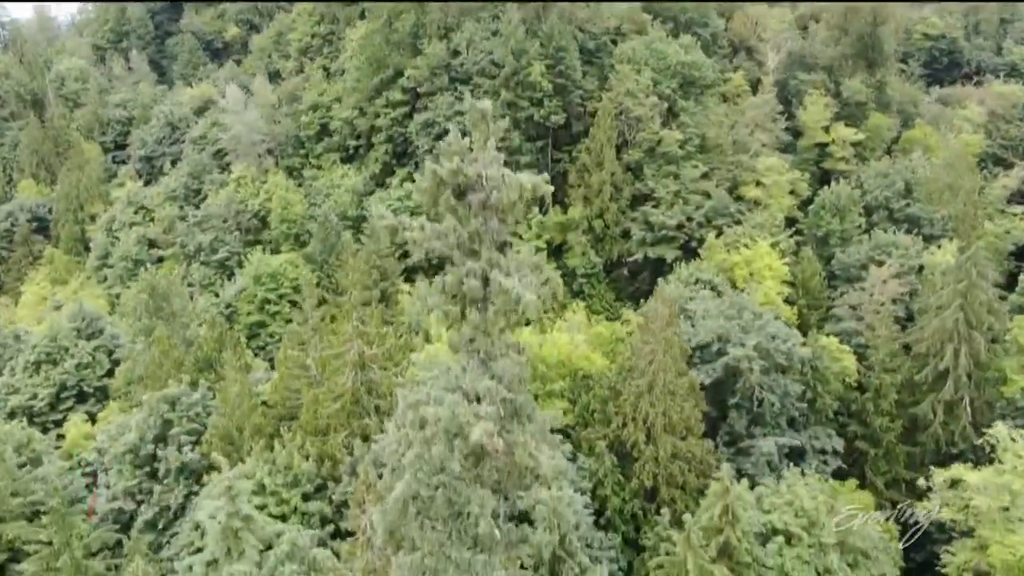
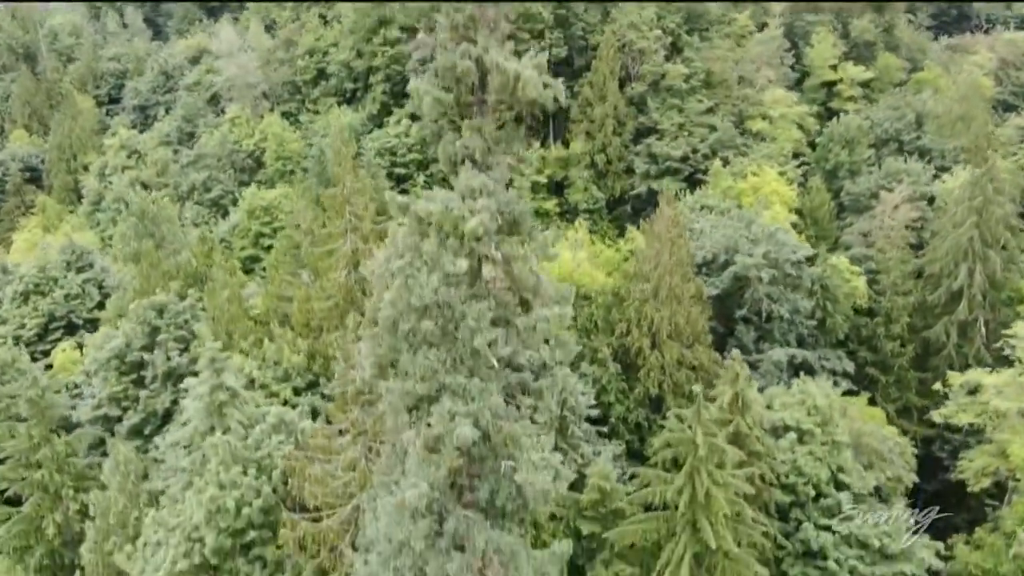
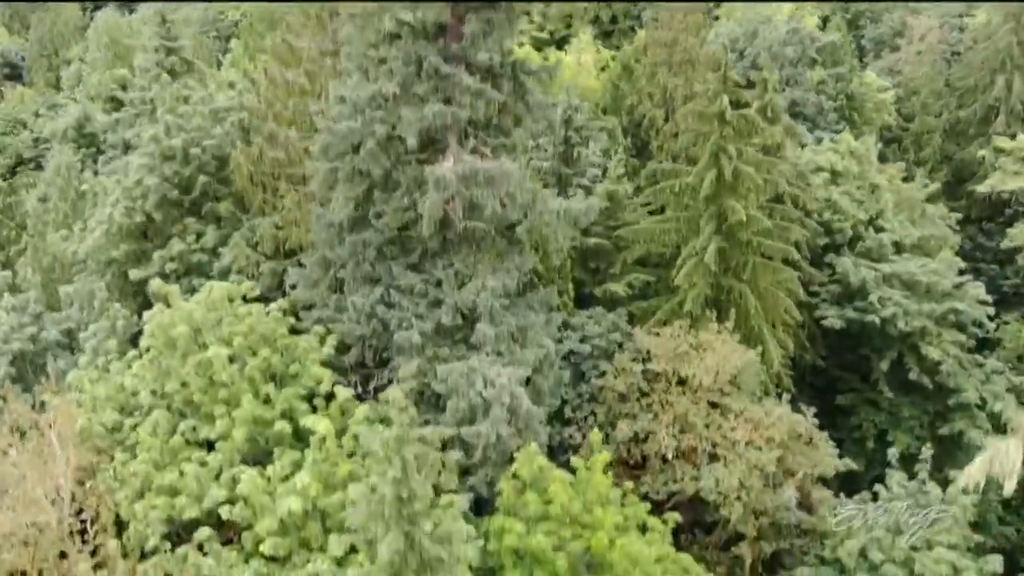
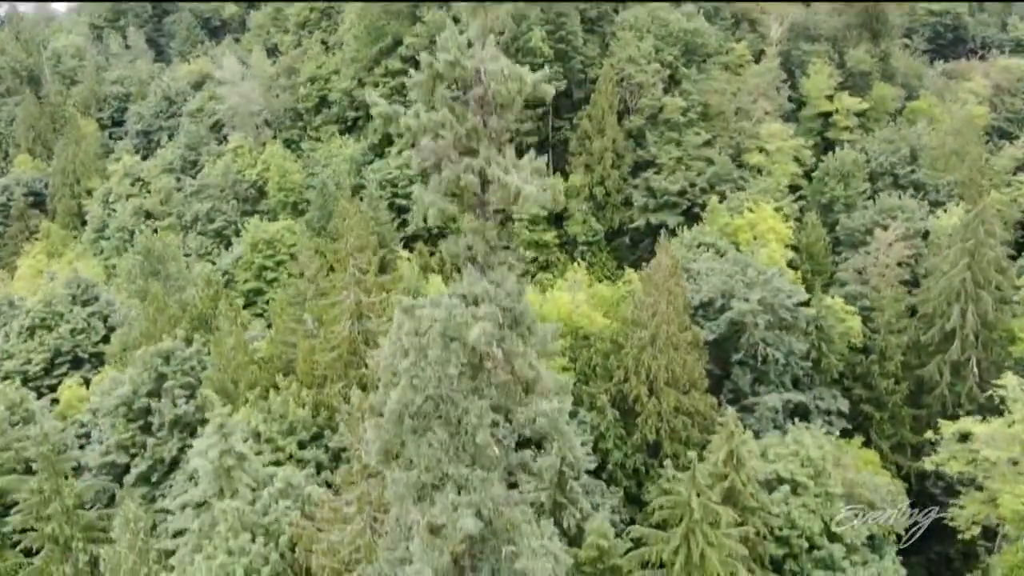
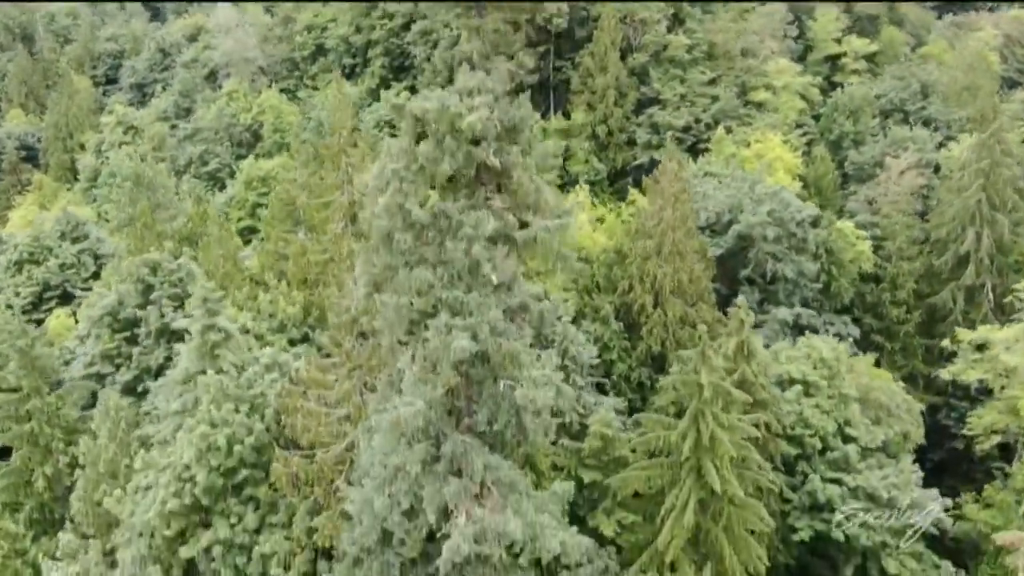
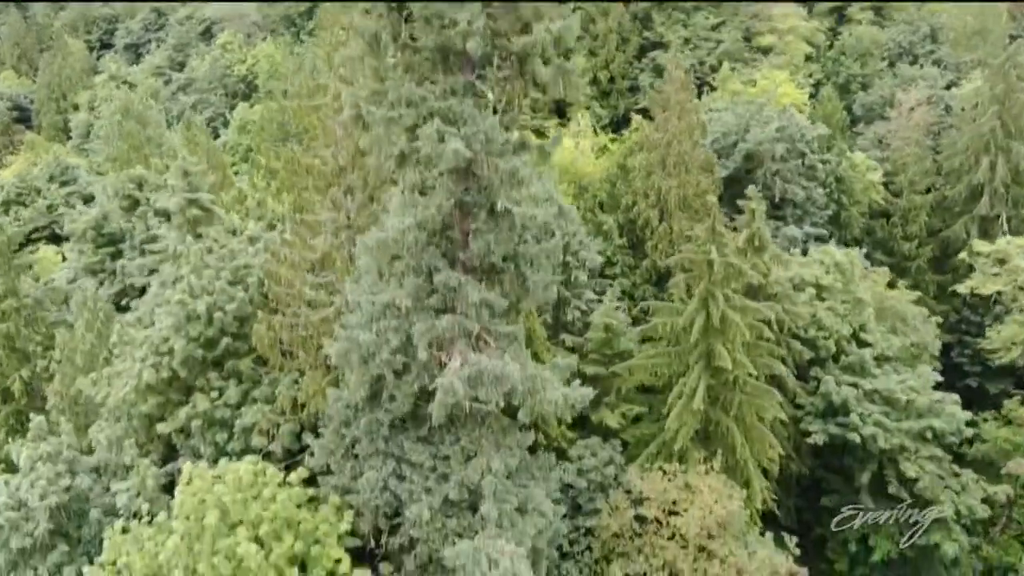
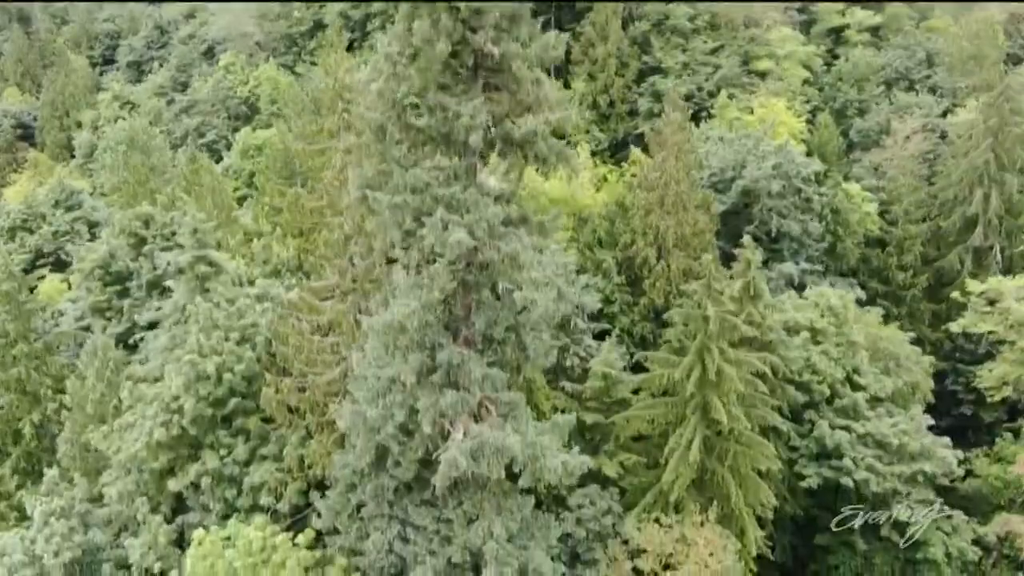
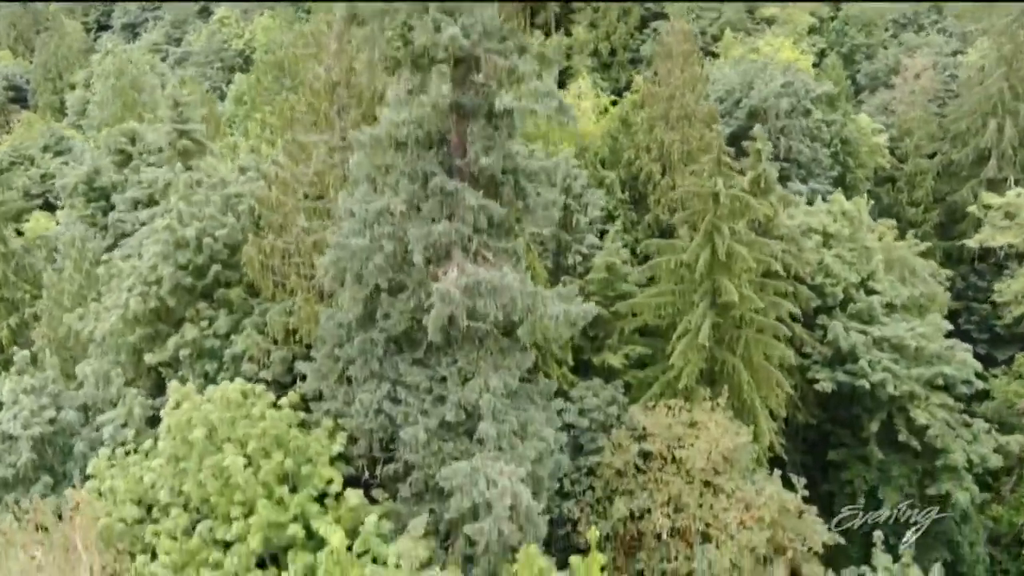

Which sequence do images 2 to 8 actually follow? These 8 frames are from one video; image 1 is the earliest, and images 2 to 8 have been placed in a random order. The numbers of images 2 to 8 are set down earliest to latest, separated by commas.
4, 2, 5, 7, 6, 8, 3
